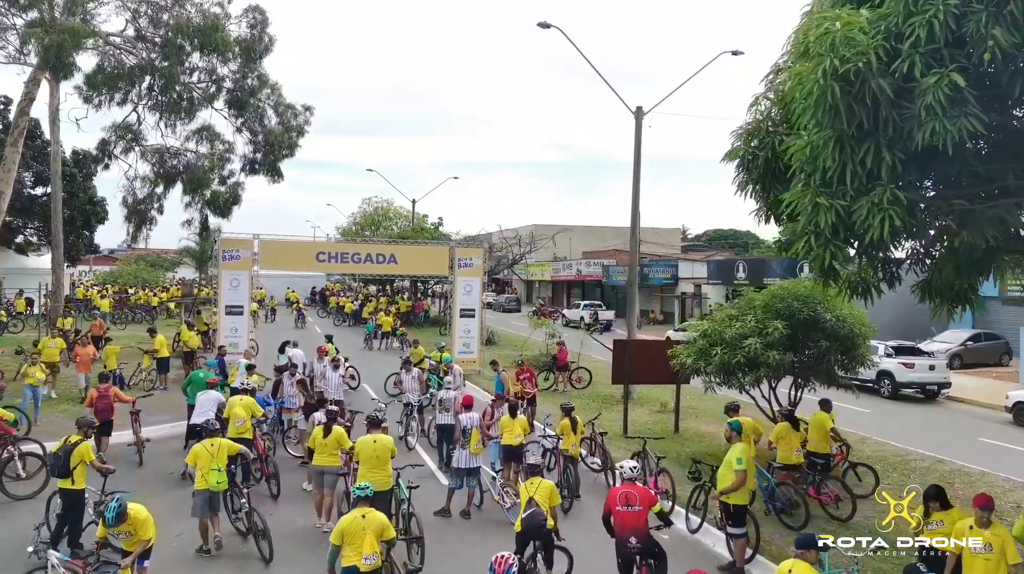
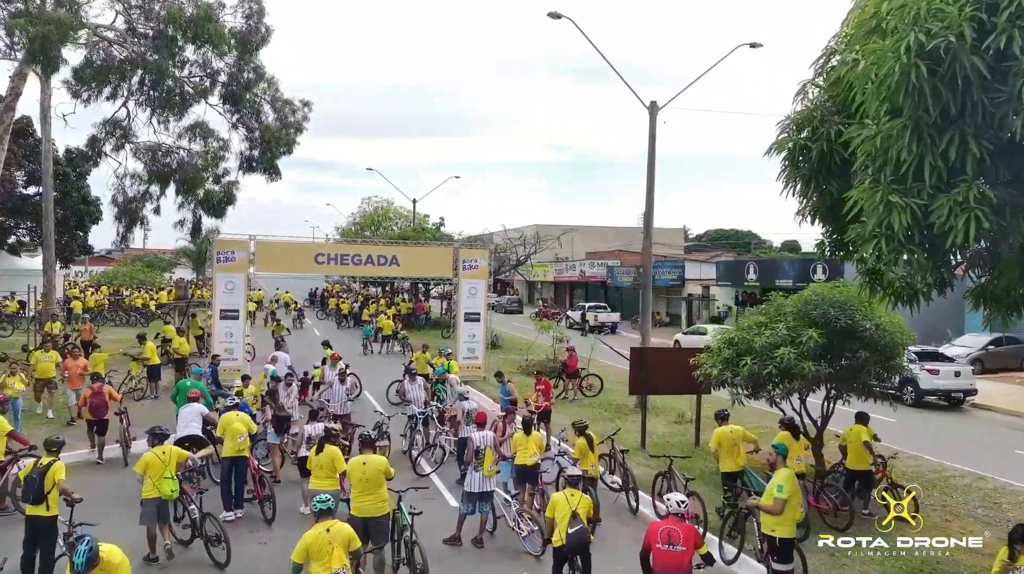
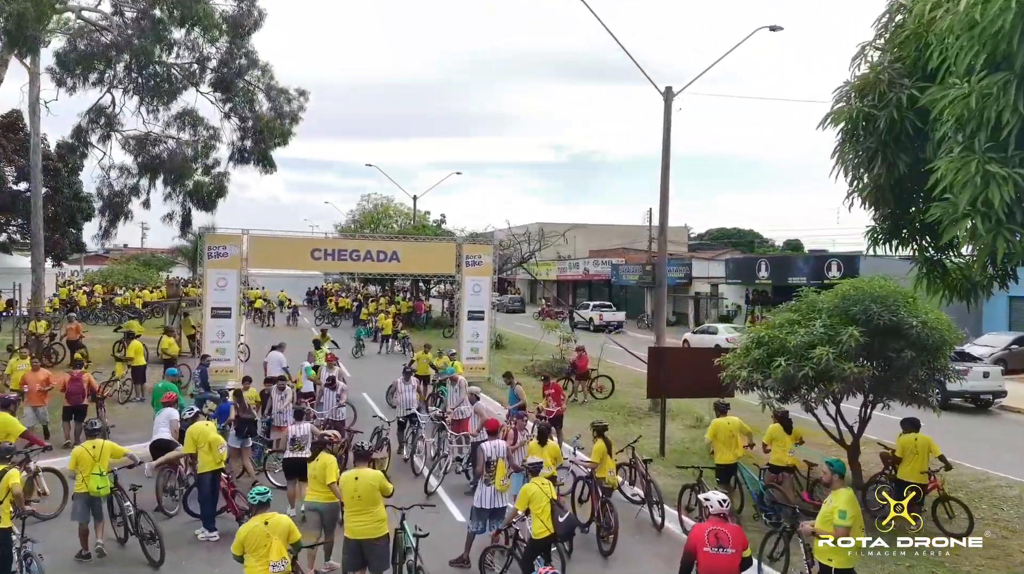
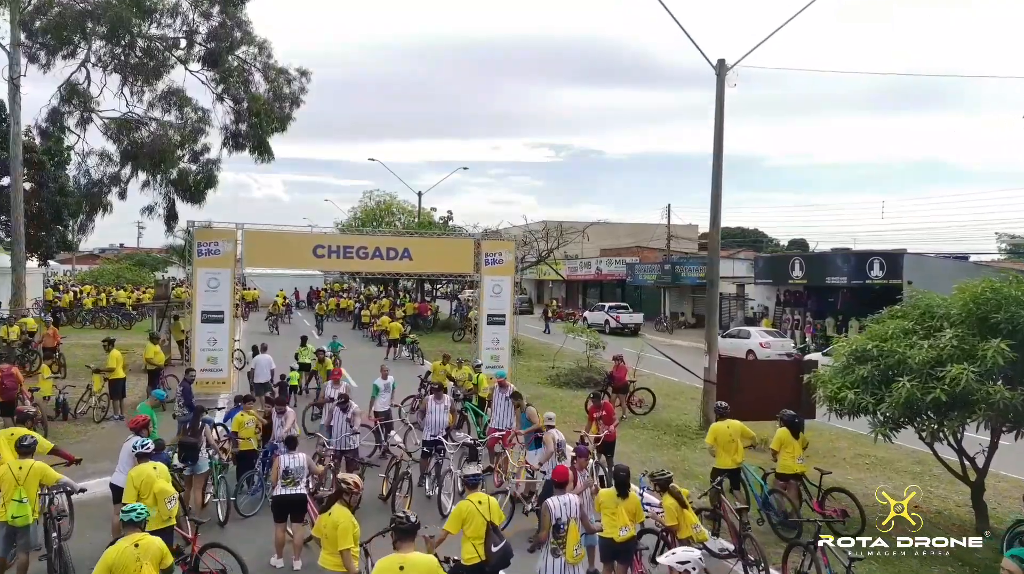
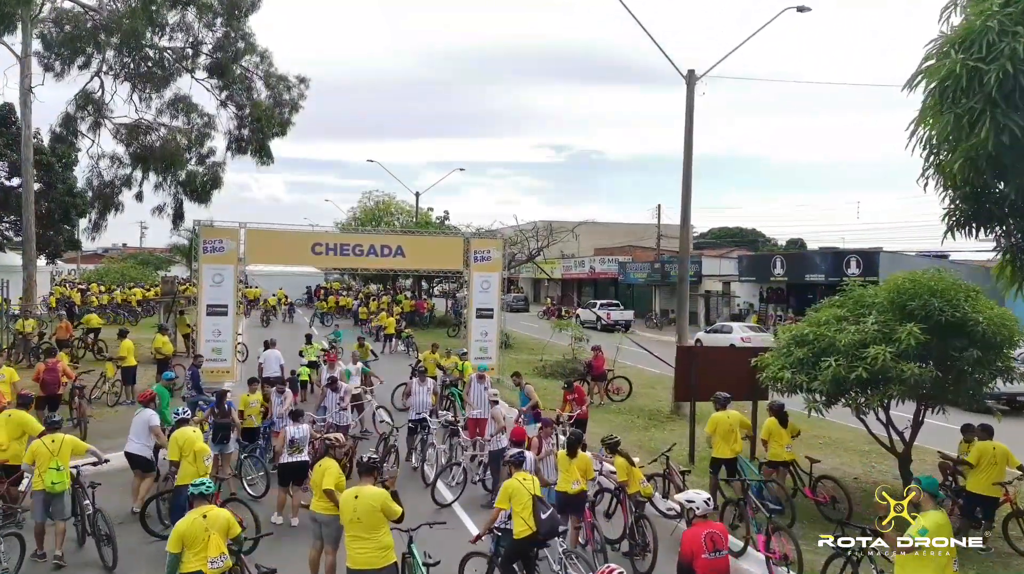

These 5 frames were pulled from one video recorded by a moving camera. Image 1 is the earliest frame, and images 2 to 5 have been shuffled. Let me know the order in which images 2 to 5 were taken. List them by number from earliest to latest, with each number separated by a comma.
2, 3, 5, 4
